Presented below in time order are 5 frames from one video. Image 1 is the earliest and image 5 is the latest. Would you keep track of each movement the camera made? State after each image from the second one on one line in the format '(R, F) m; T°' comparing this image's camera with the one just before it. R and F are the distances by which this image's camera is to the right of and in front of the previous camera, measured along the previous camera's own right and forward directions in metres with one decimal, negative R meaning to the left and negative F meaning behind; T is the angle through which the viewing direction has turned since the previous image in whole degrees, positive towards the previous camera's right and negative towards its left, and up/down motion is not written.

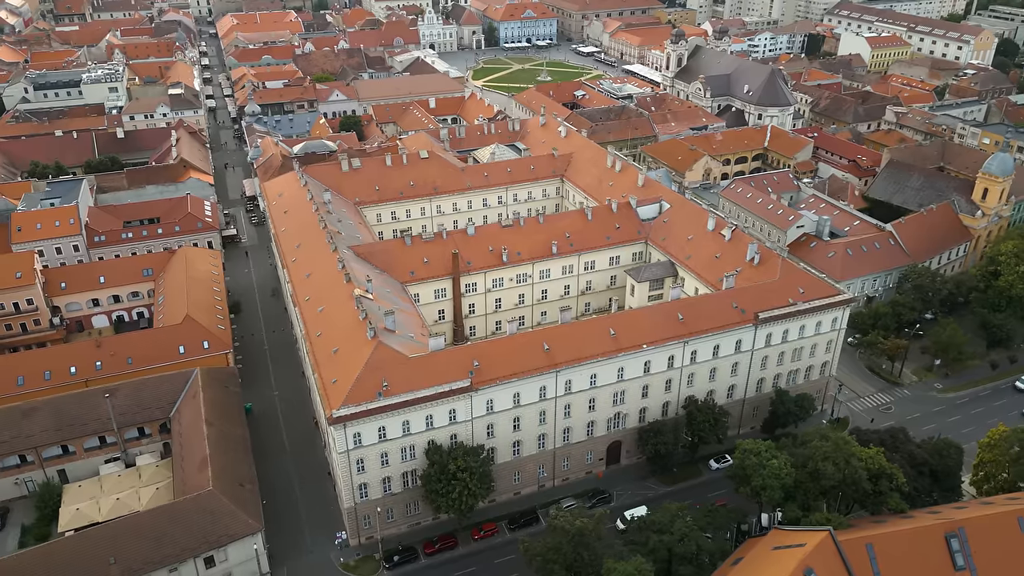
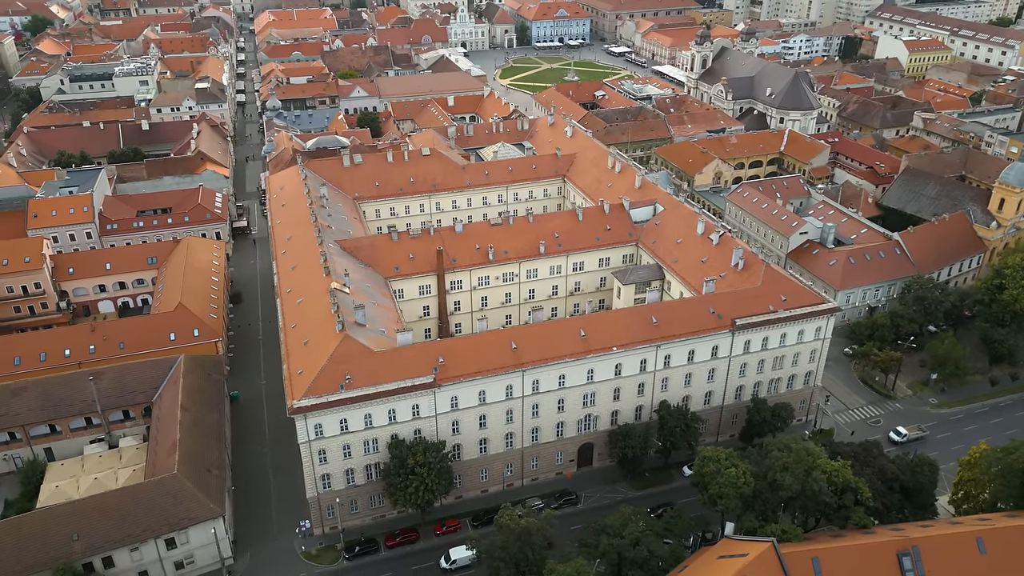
(+5.7, +0.1) m; -3°
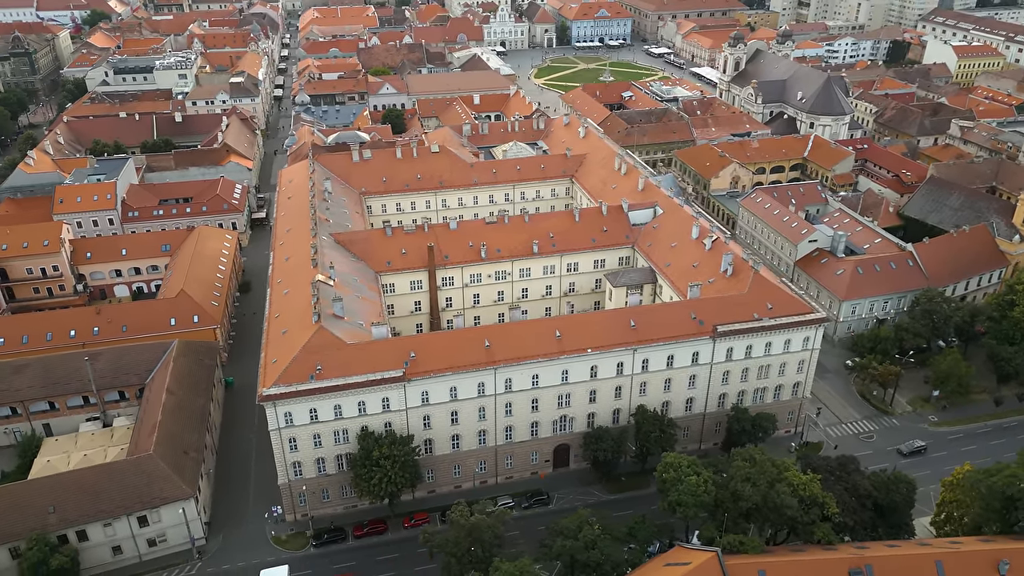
(+5.8, +0.1) m; -4°
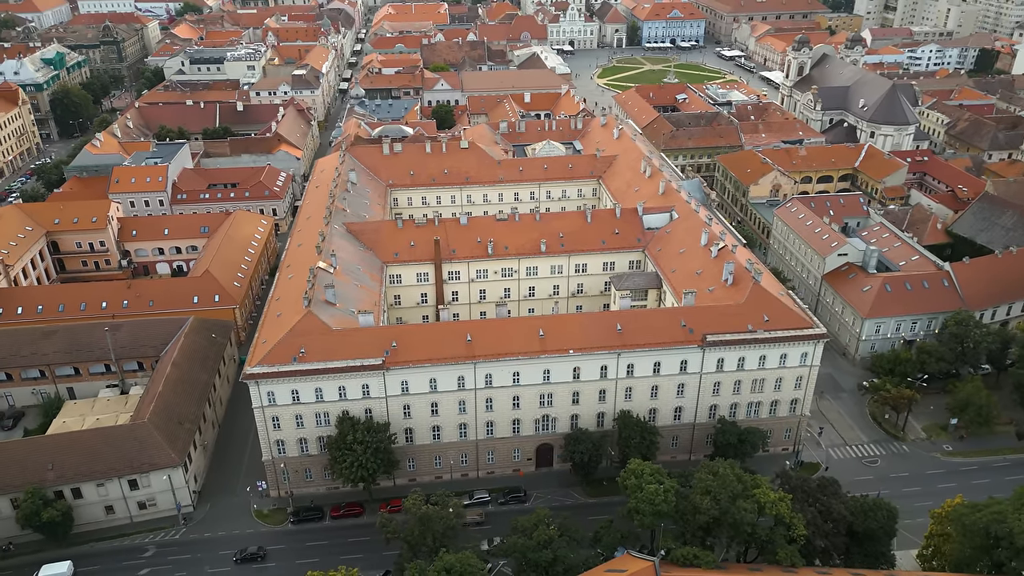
(+7.4, +0.1) m; -6°
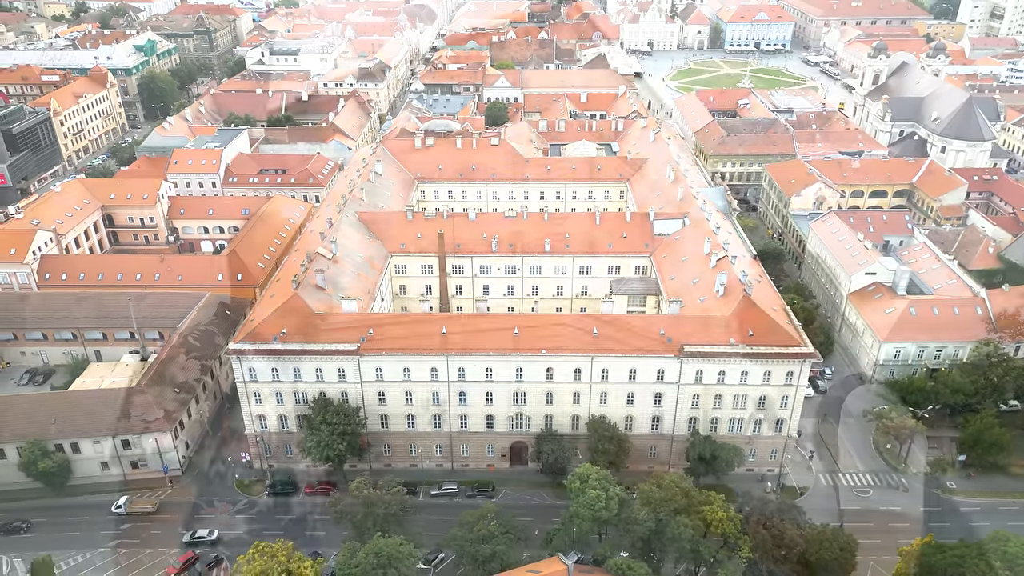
(+9.1, +0.1) m; -7°
